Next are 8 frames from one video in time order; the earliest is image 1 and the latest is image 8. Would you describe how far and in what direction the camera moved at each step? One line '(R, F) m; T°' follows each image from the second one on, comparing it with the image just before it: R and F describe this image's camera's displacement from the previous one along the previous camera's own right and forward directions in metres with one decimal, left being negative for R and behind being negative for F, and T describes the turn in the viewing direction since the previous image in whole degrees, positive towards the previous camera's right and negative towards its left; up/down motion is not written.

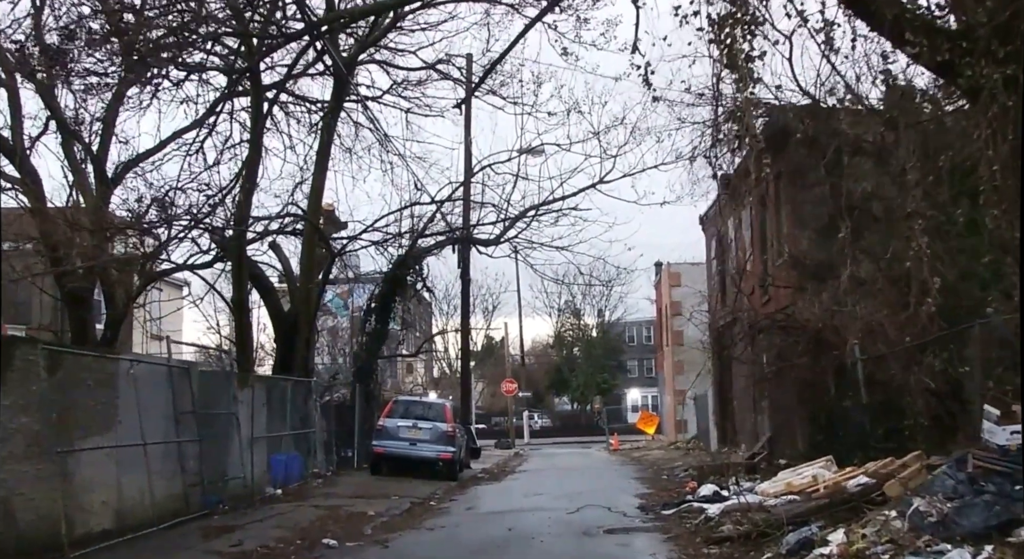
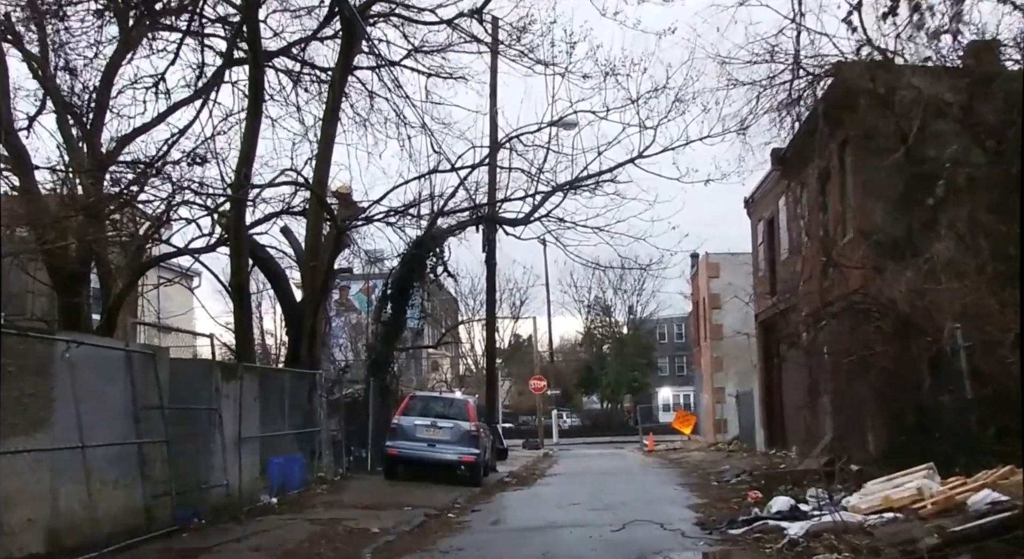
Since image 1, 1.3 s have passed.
(-0.1, +2.2) m; -1°
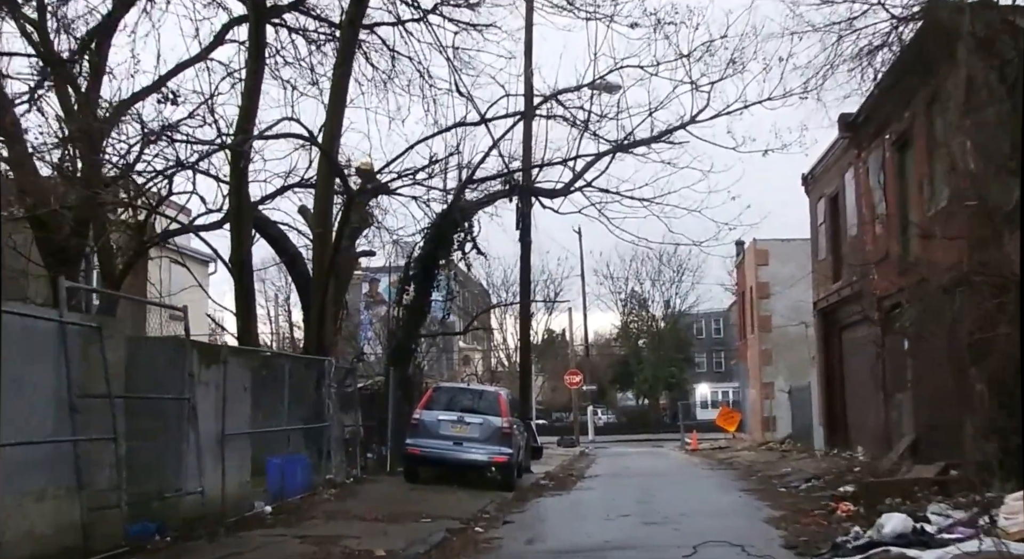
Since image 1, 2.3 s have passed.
(-0.1, +2.3) m; -2°
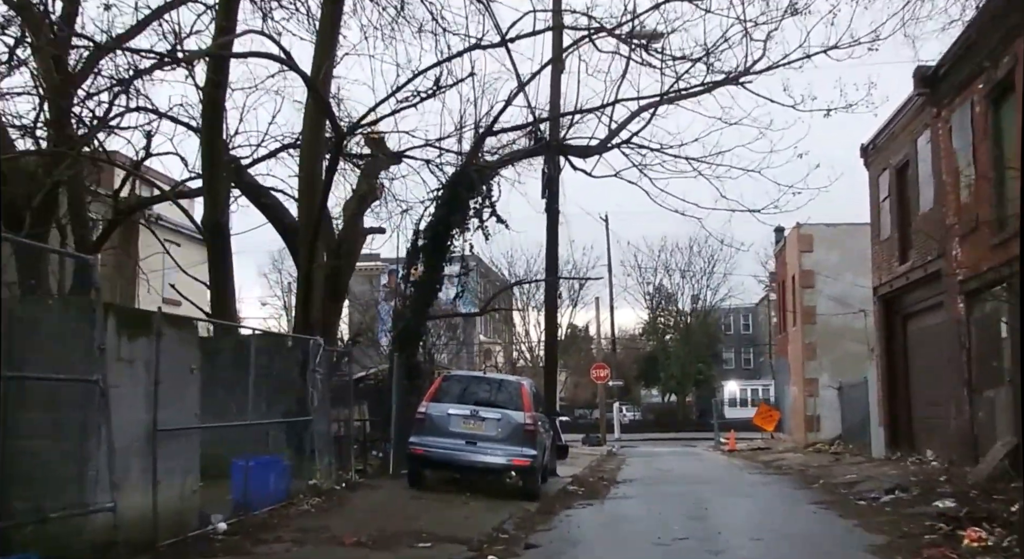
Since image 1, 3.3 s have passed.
(0.0, +2.6) m; -1°
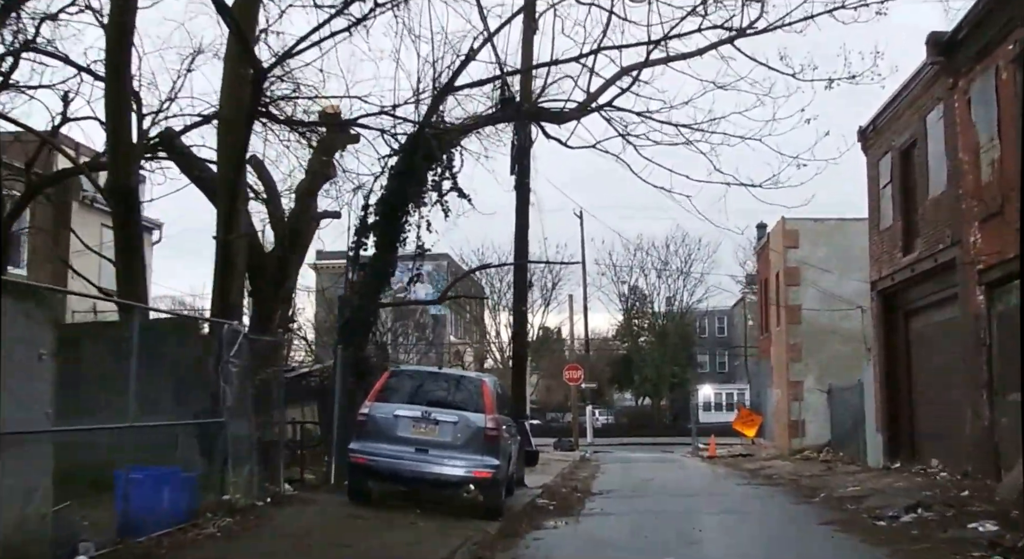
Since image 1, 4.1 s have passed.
(+0.1, +2.0) m; +1°
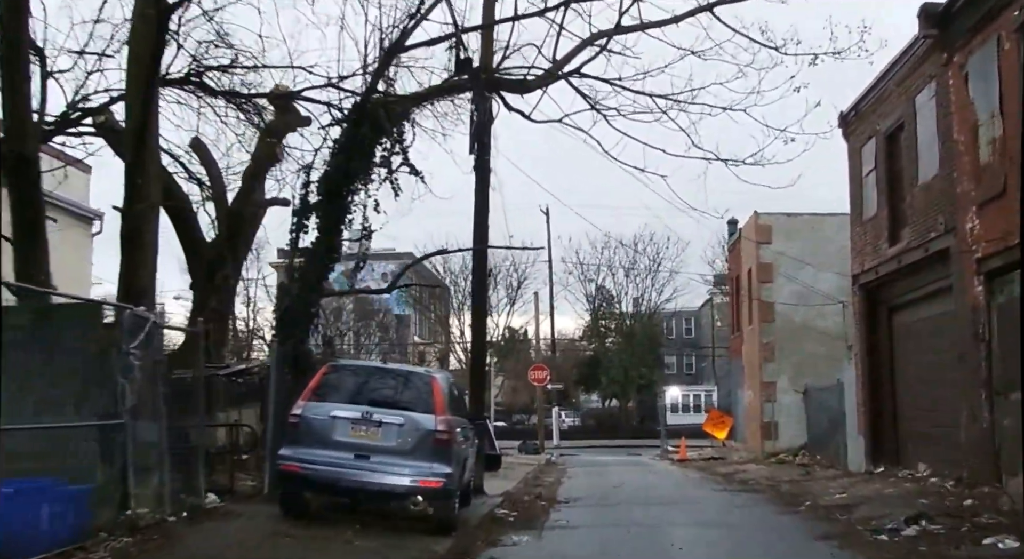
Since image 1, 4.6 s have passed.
(+0.1, +1.4) m; +2°
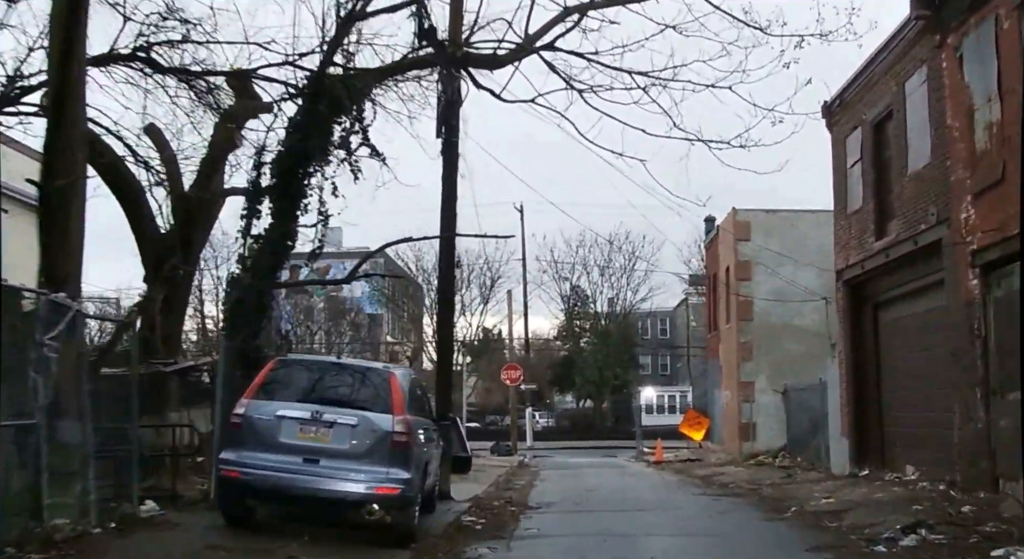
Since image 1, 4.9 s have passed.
(+0.1, +0.9) m; +1°
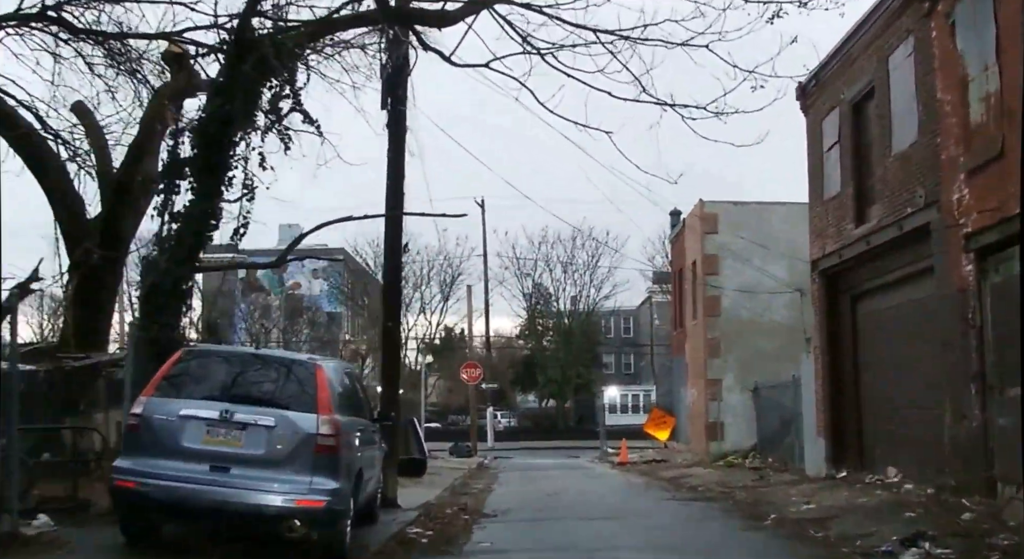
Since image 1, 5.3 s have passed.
(+0.1, +1.2) m; +2°
